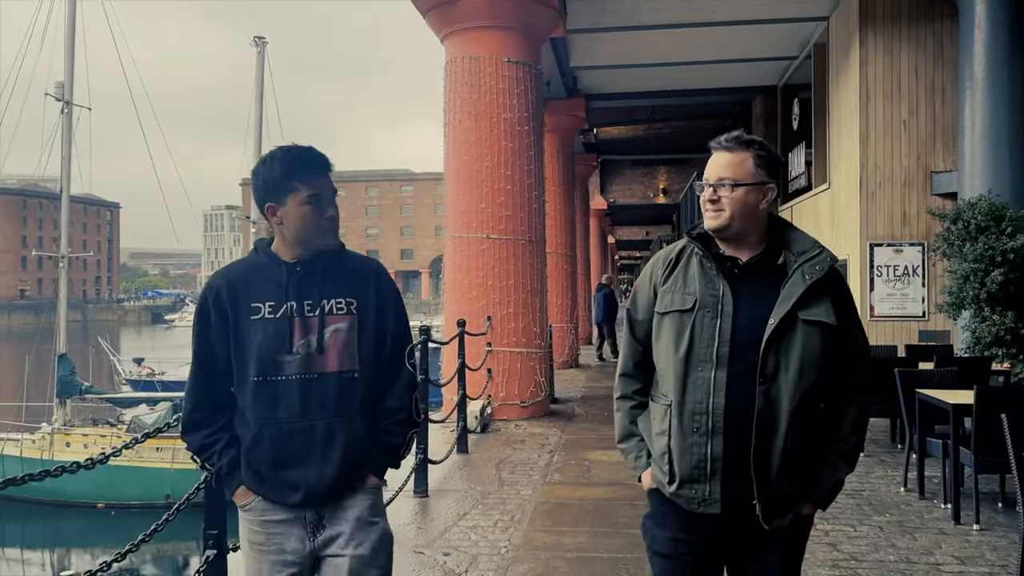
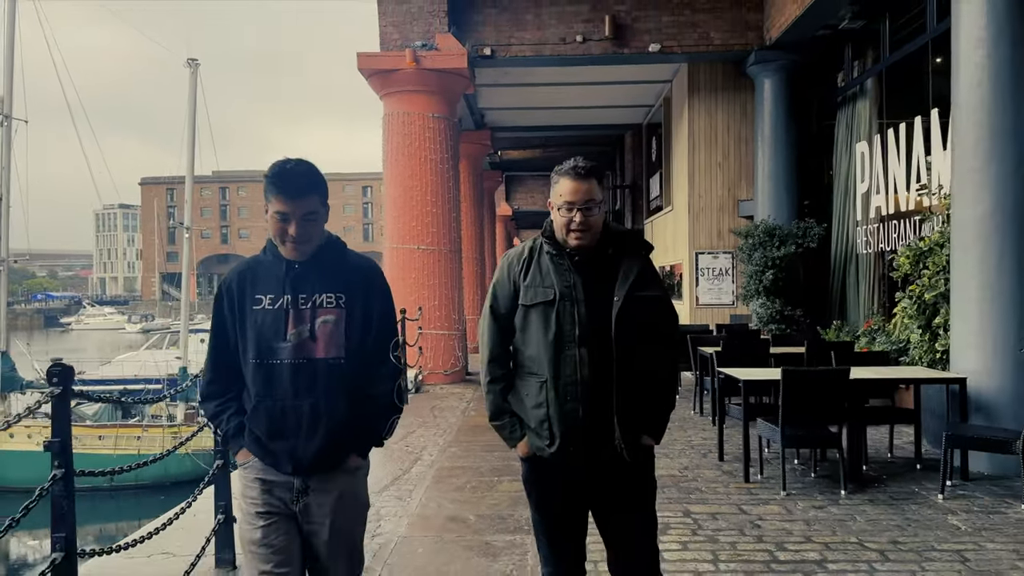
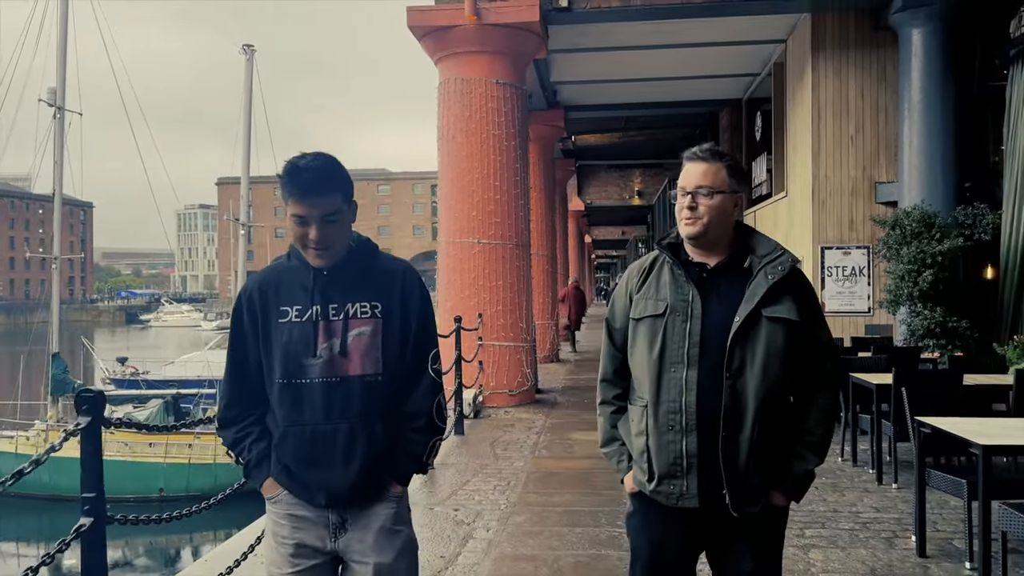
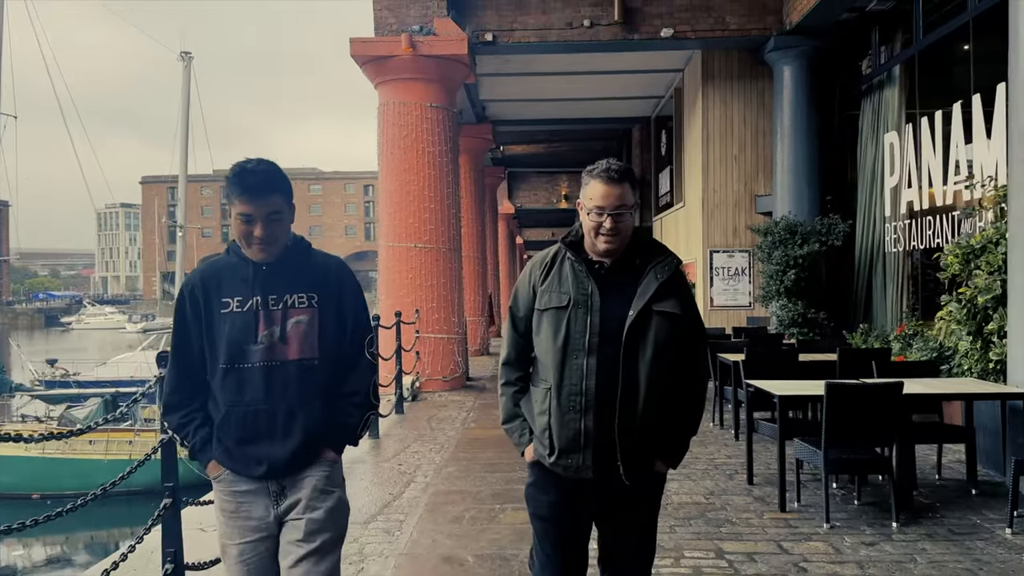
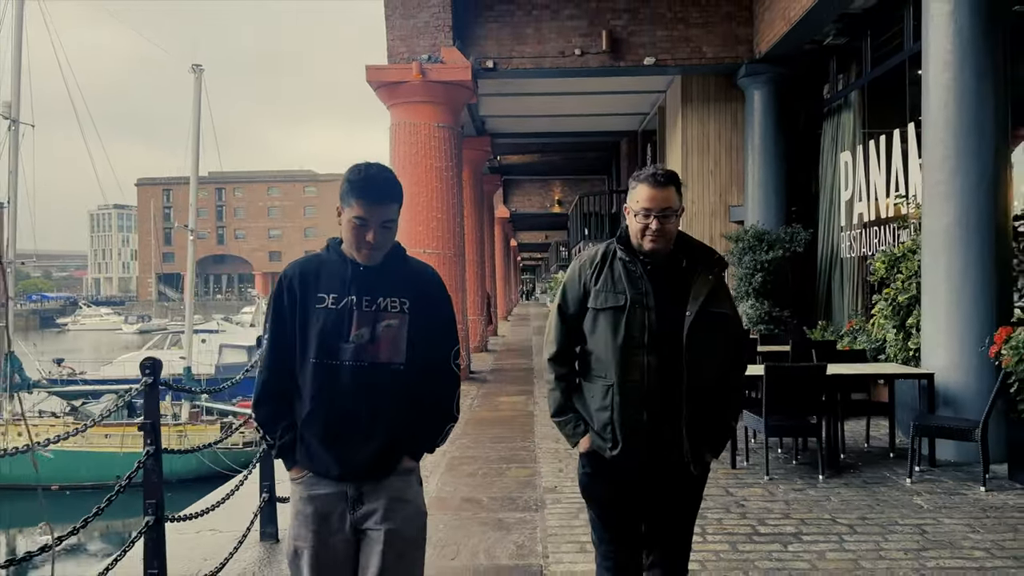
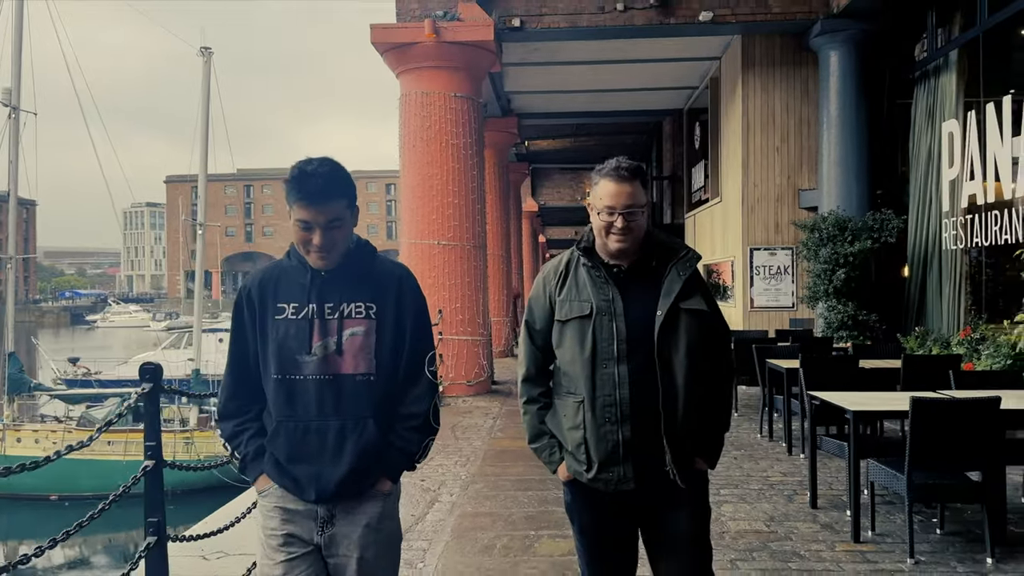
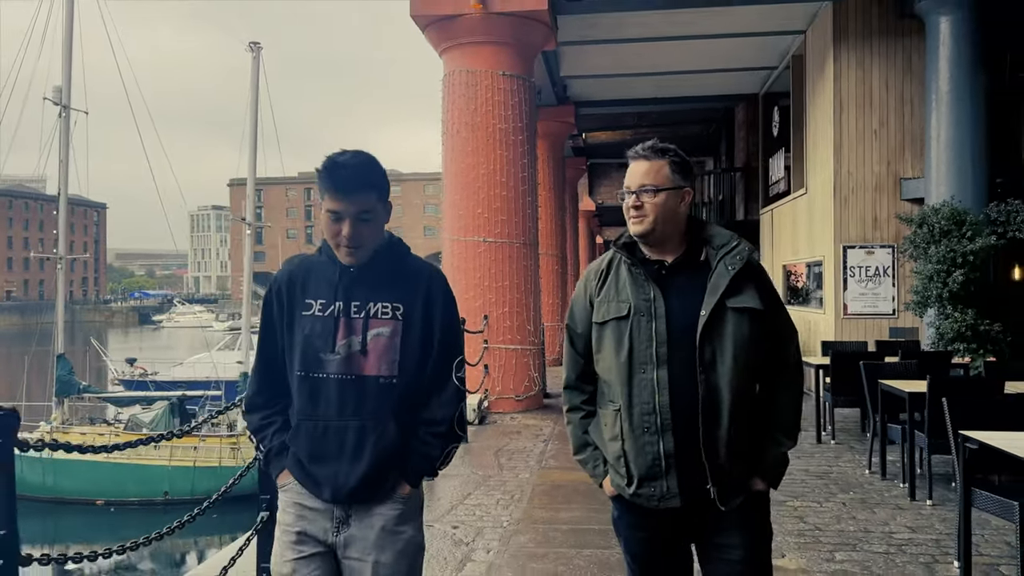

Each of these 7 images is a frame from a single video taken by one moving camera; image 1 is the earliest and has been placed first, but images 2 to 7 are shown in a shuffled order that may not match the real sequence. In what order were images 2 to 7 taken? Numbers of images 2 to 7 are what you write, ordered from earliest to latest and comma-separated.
7, 3, 6, 4, 2, 5
